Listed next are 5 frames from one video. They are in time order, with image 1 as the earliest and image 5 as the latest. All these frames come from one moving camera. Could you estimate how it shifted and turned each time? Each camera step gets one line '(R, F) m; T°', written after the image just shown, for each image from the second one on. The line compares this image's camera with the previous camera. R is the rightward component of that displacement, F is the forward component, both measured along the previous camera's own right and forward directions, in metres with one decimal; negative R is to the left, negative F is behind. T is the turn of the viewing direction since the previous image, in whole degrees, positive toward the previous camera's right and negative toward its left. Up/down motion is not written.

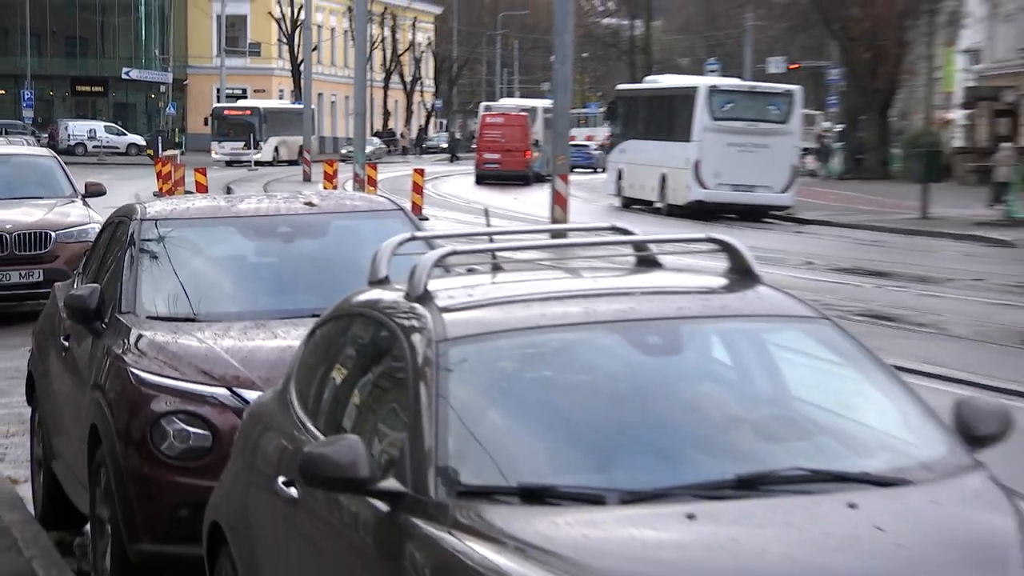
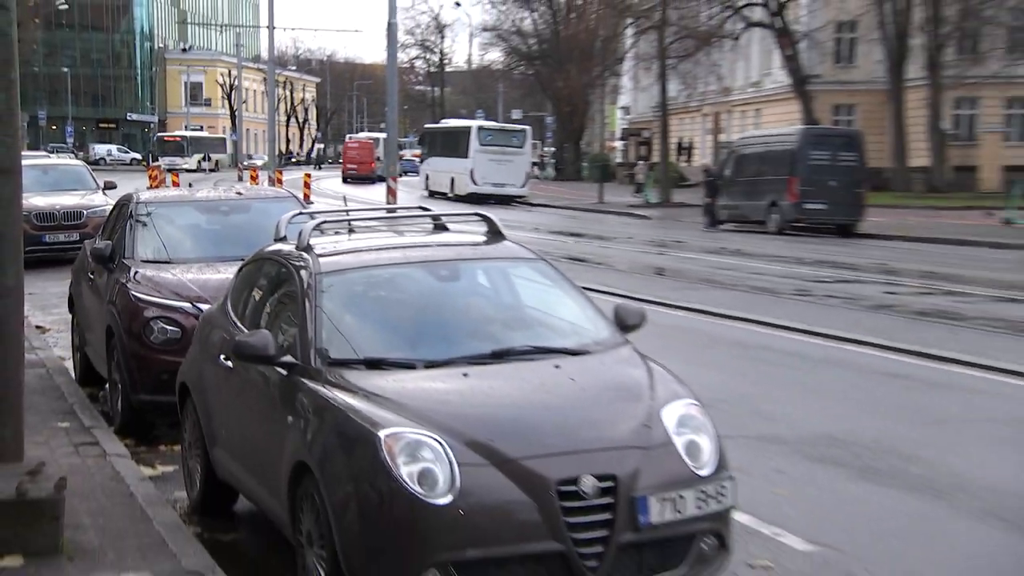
(+0.8, -1.6) m; +3°
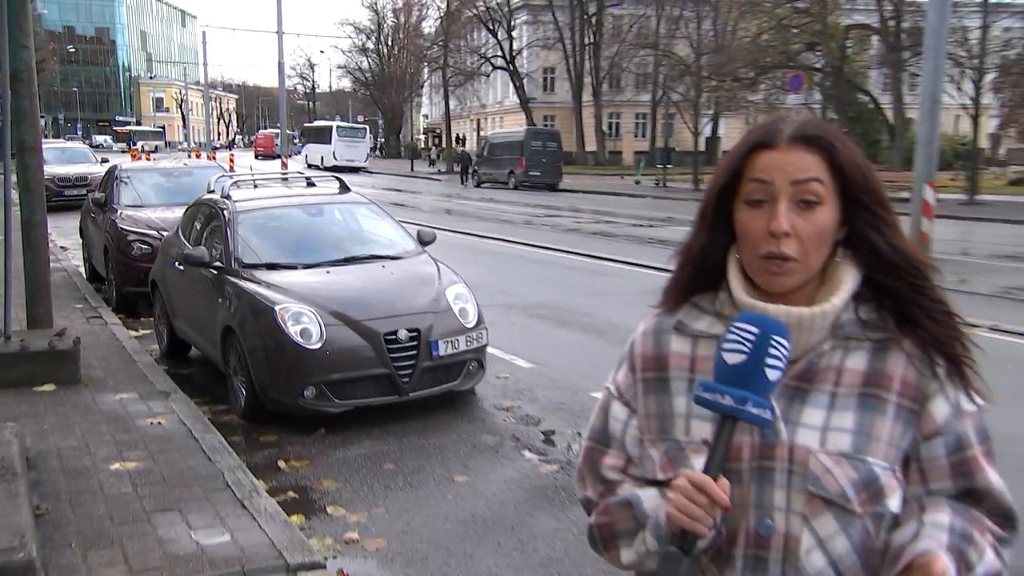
(+0.9, -2.8) m; +6°
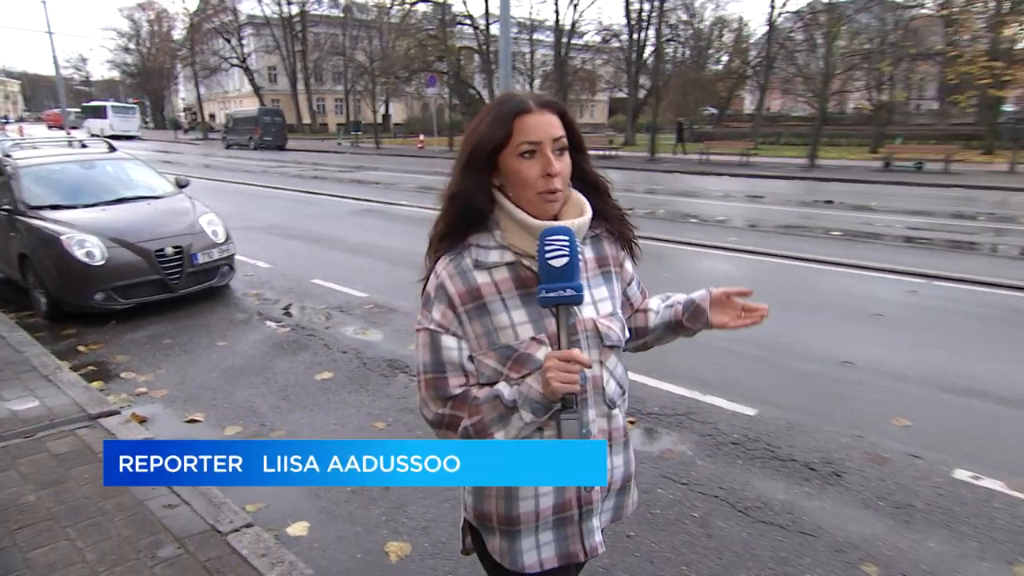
(+0.9, -3.8) m; +17°
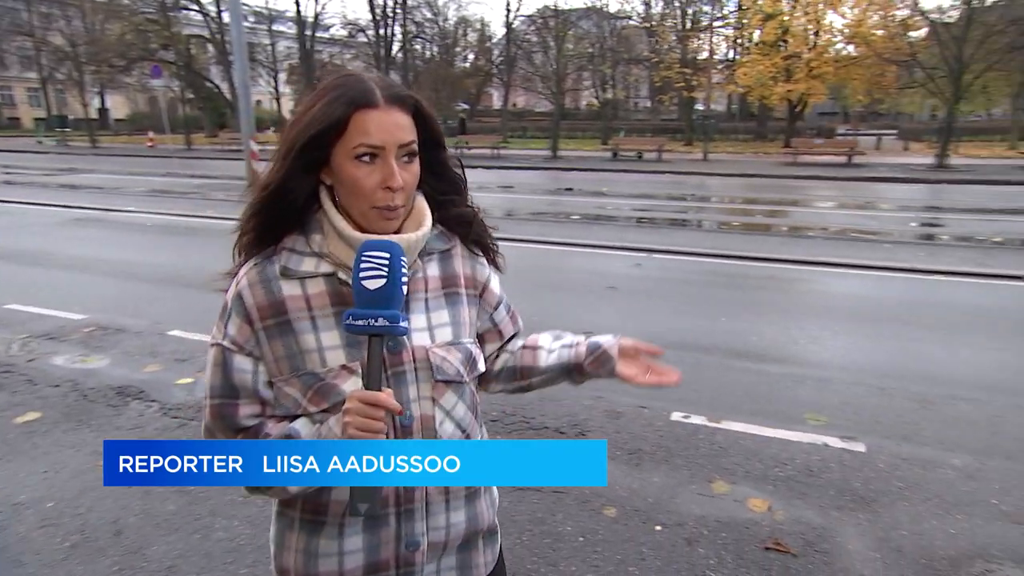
(+0.3, -0.1) m; +19°
